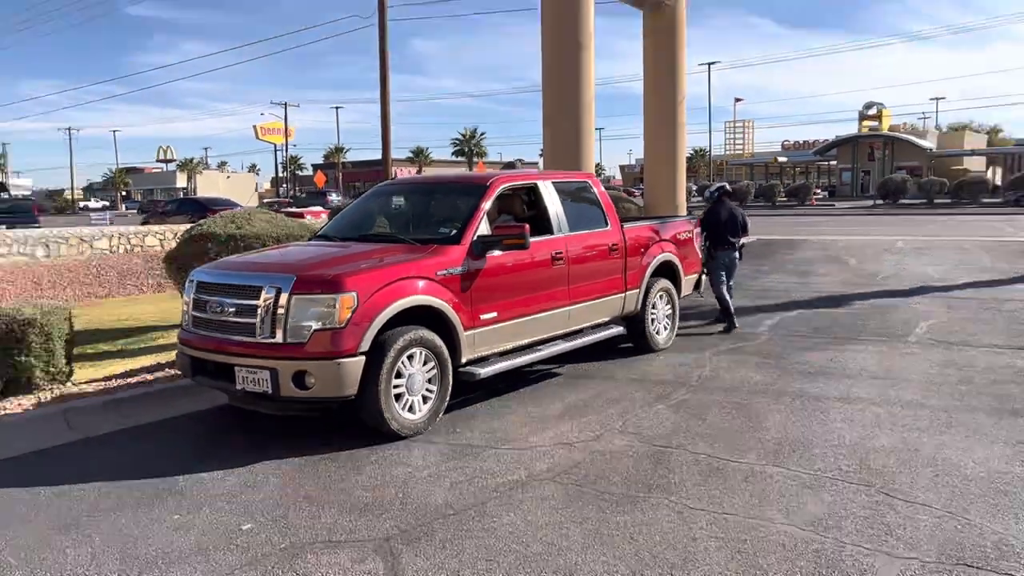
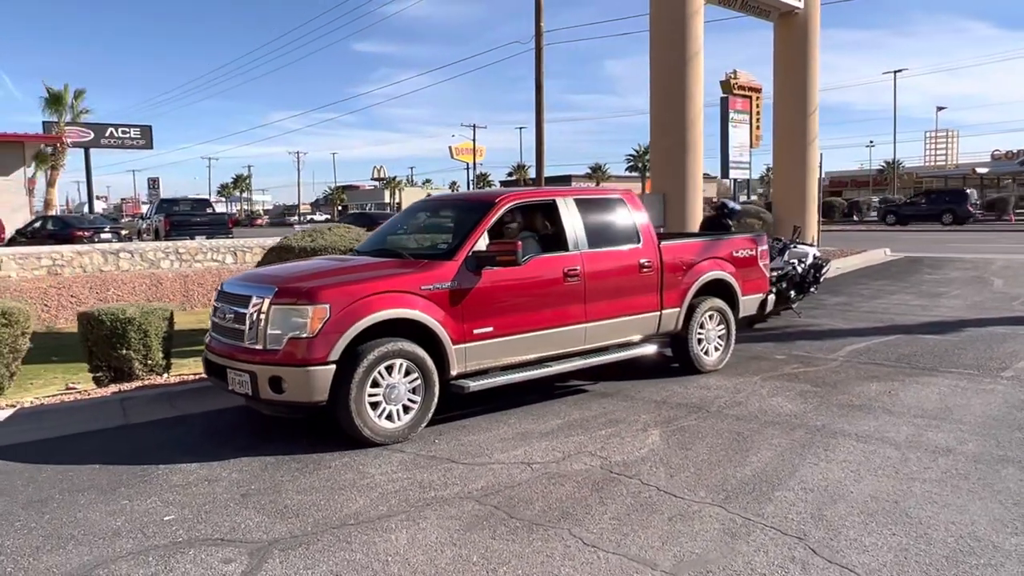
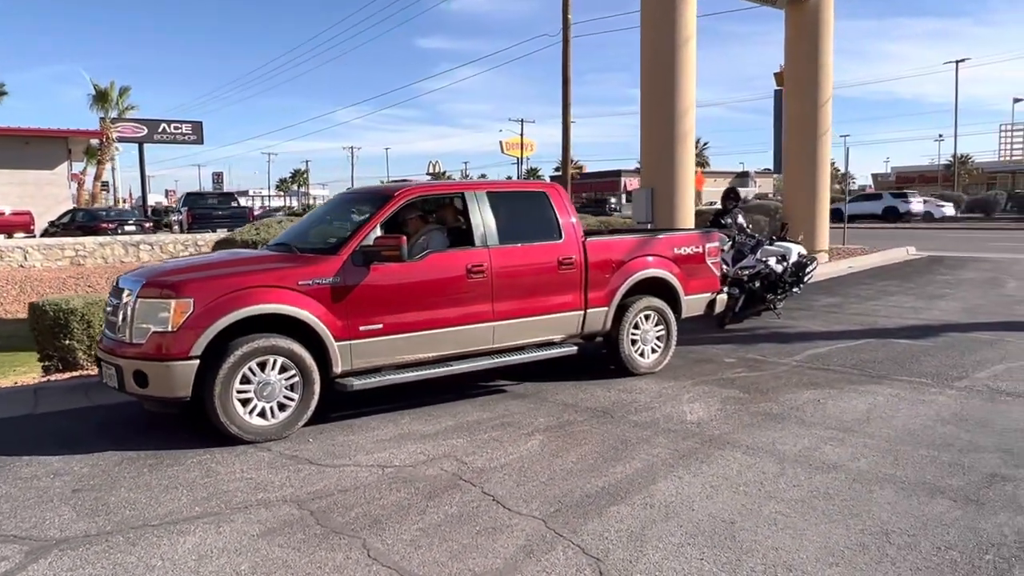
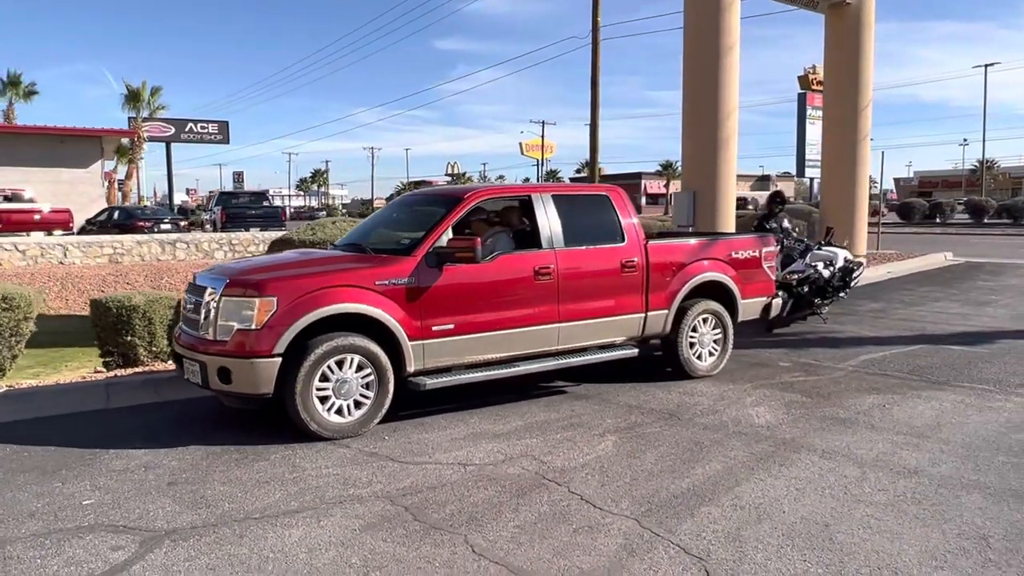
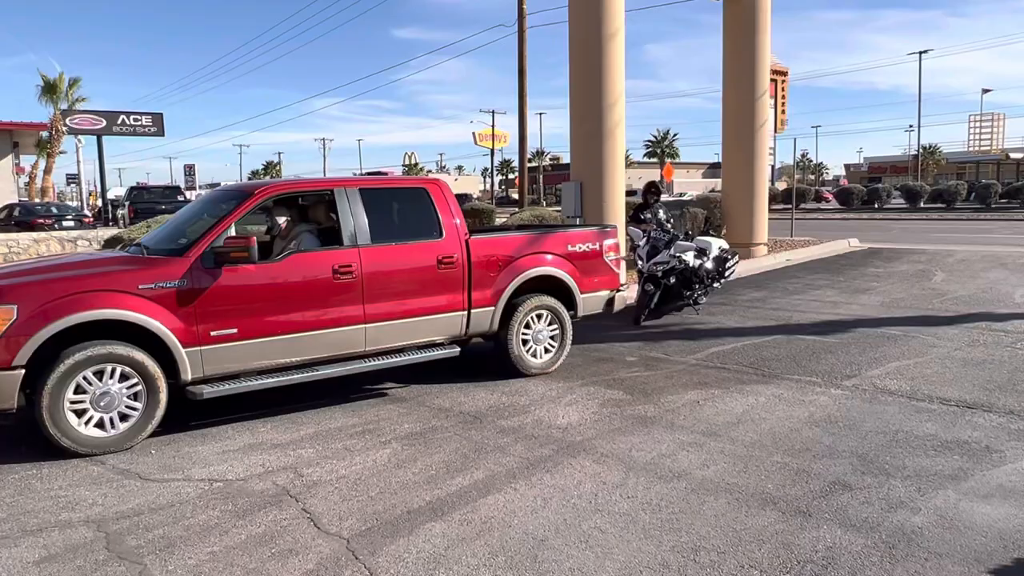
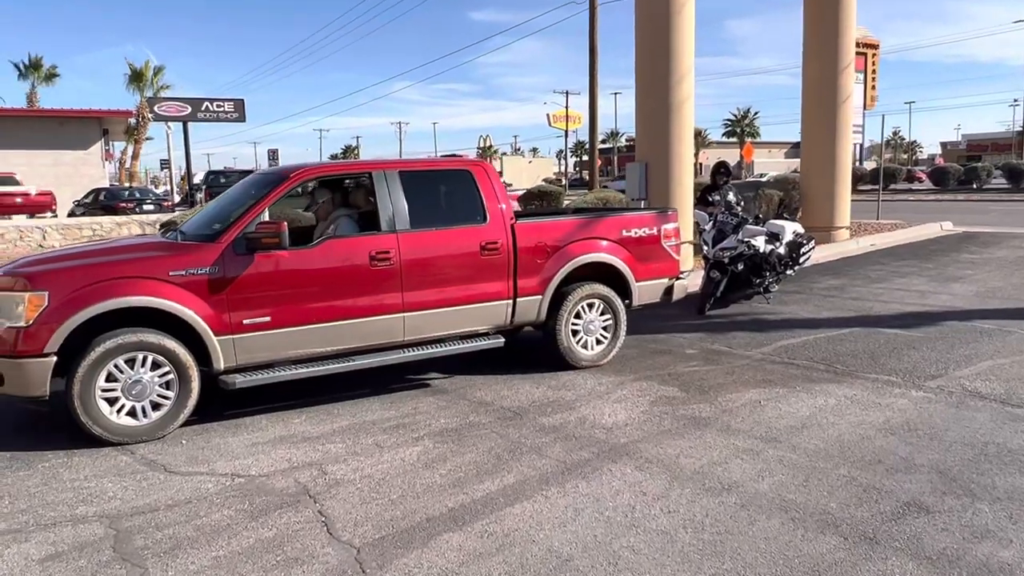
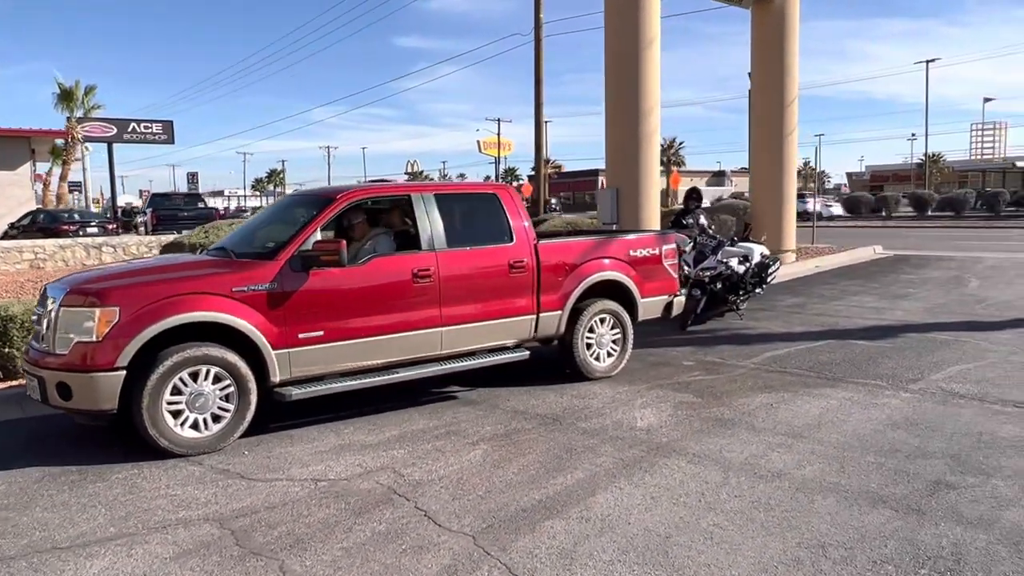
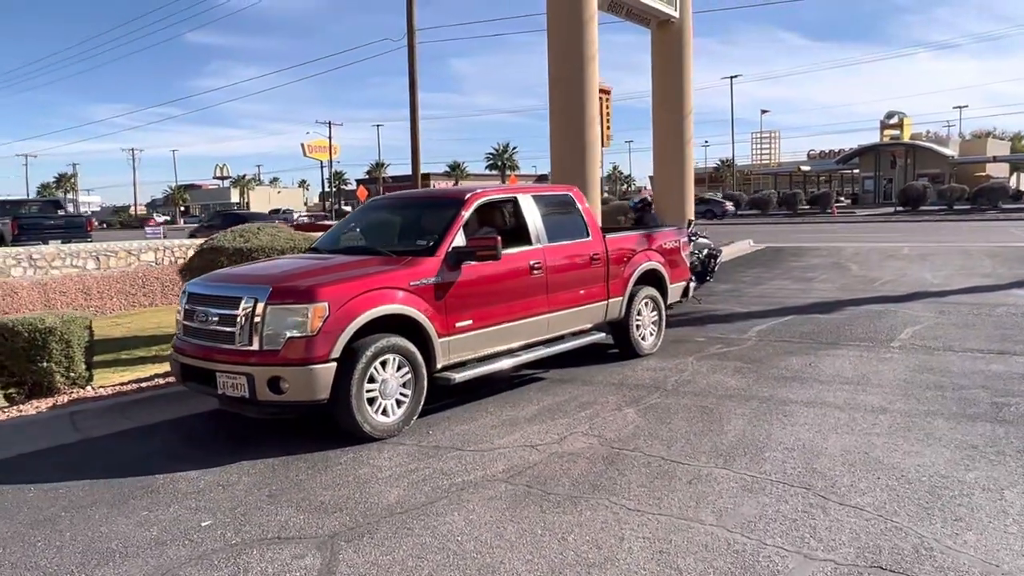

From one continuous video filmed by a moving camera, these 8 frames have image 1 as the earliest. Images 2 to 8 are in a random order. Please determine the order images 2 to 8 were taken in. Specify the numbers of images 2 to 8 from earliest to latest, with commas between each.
8, 2, 4, 3, 7, 5, 6
